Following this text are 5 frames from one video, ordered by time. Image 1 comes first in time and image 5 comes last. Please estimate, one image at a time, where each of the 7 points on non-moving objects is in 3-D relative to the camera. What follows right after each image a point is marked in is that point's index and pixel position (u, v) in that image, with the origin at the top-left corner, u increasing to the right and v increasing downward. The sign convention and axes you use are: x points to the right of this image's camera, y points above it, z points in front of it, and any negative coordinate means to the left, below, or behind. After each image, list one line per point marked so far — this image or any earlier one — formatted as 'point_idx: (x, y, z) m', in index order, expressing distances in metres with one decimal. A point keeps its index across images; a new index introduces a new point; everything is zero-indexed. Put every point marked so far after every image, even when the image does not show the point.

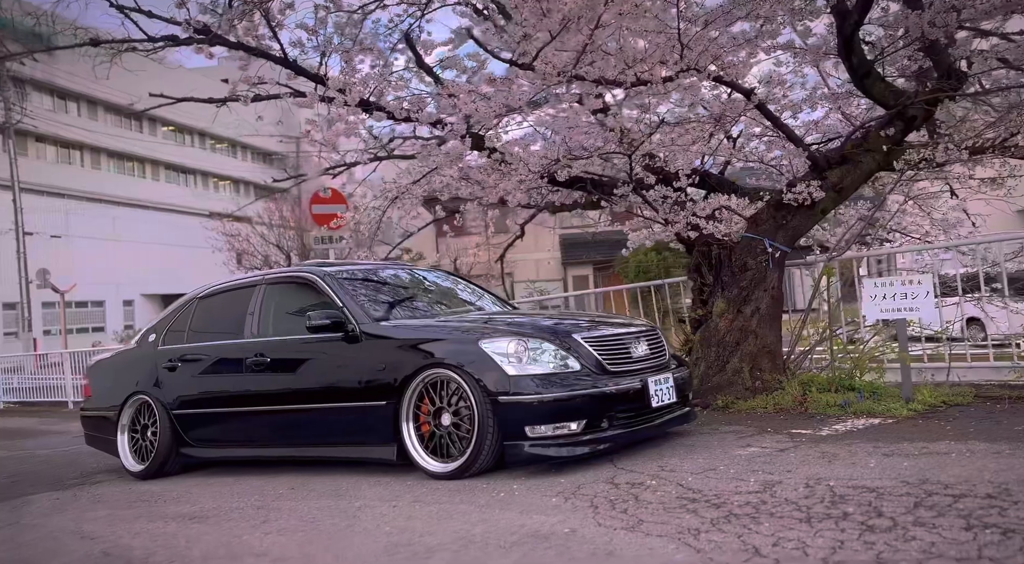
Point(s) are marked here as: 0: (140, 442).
0: (-2.9, -1.2, +5.8) m
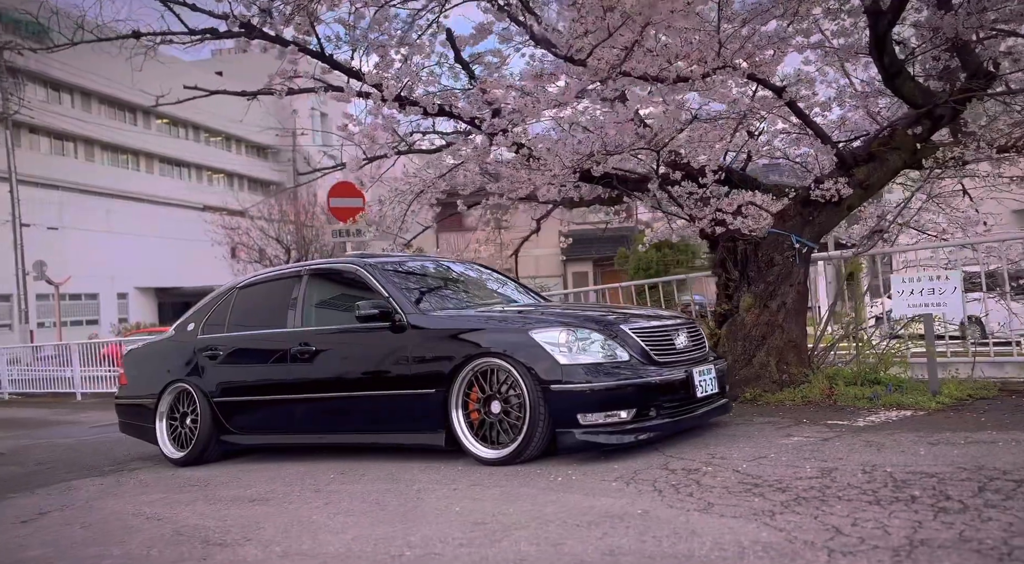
0: (-2.6, -1.2, +5.9) m
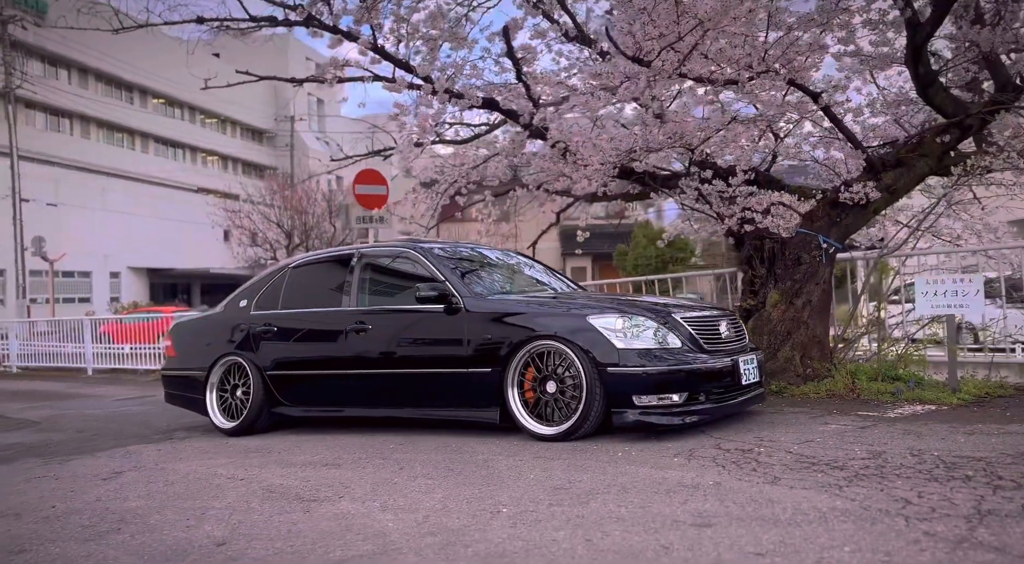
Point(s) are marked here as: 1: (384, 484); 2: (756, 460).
0: (-2.3, -1.0, +6.1) m
1: (-0.6, -1.0, +3.7) m
2: (+1.2, -0.9, +3.7) m
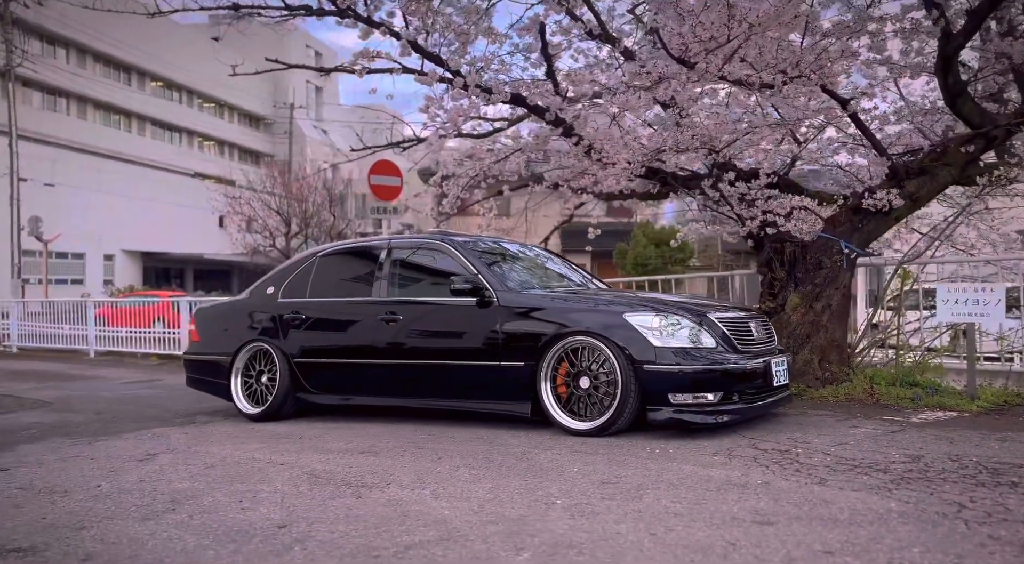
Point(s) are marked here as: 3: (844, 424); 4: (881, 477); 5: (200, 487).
0: (-2.1, -0.9, +6.1) m
1: (-0.4, -1.0, +3.7) m
2: (+1.4, -0.9, +3.7) m
3: (+2.2, -0.9, +5.0) m
4: (+1.6, -0.9, +3.3) m
5: (-1.5, -1.0, +3.6) m
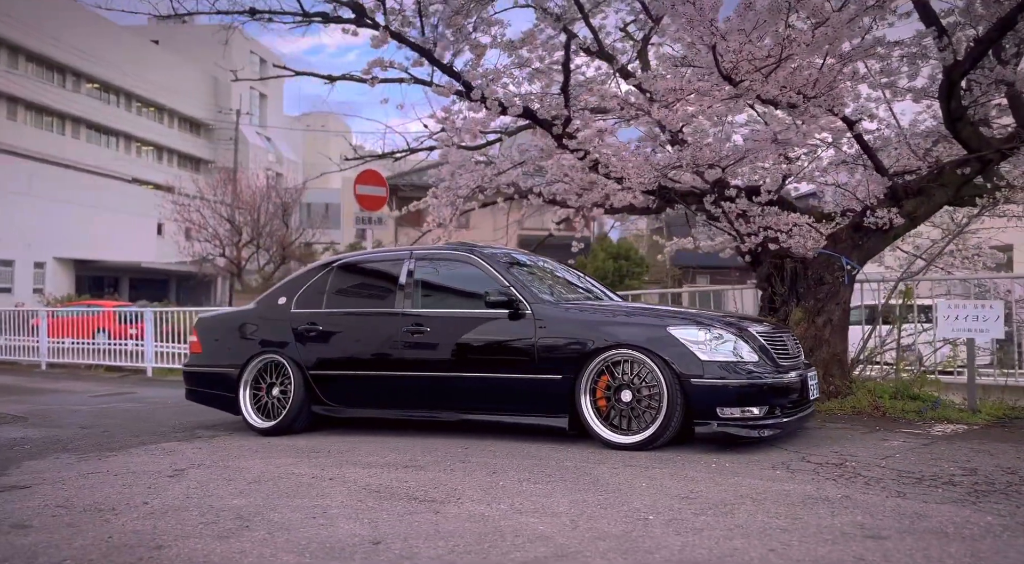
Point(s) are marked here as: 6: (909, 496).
0: (-1.9, -0.9, +5.9) m
1: (-0.1, -1.0, +3.6) m
2: (+1.7, -1.0, +3.8) m
3: (+2.4, -1.1, +5.1) m
4: (+2.0, -0.9, +3.4) m
5: (-1.2, -1.0, +3.5) m
6: (+1.7, -0.9, +3.3) m
